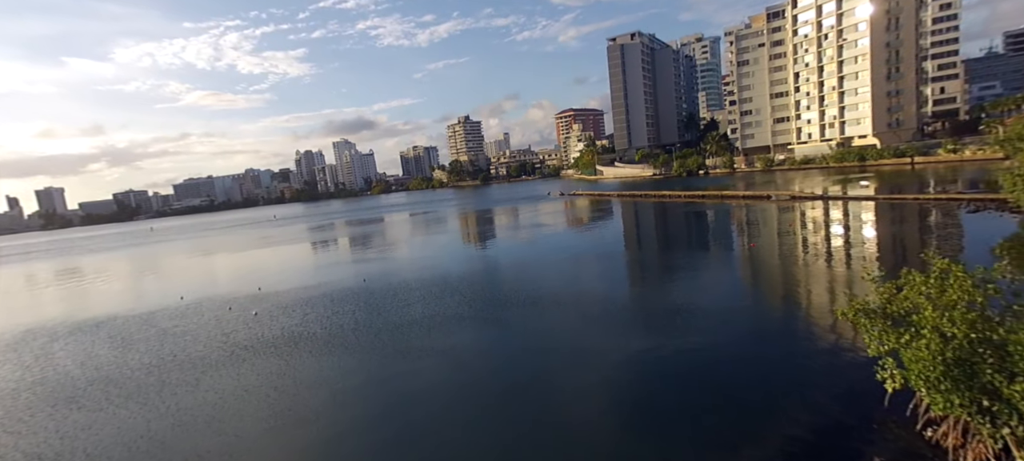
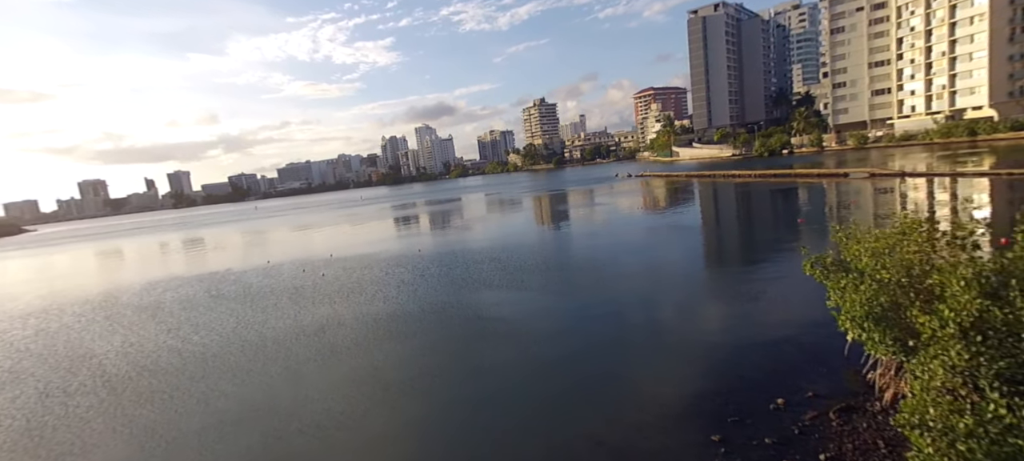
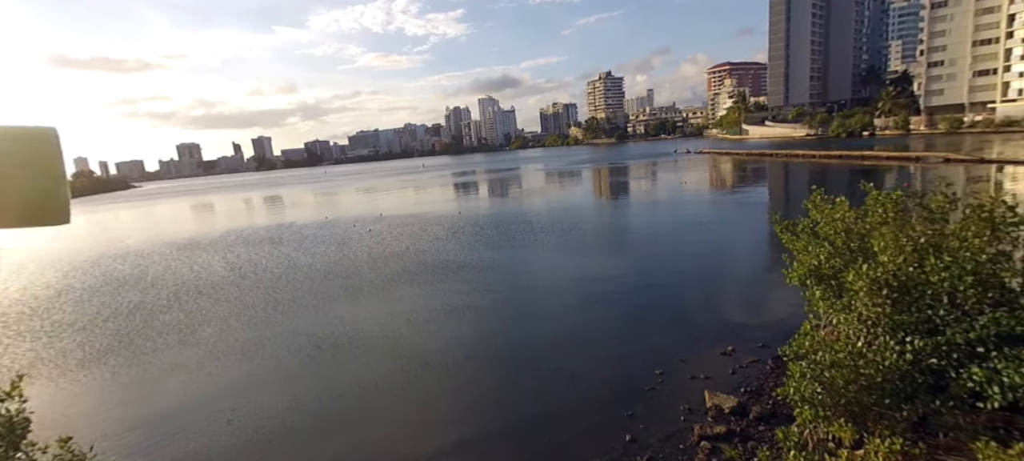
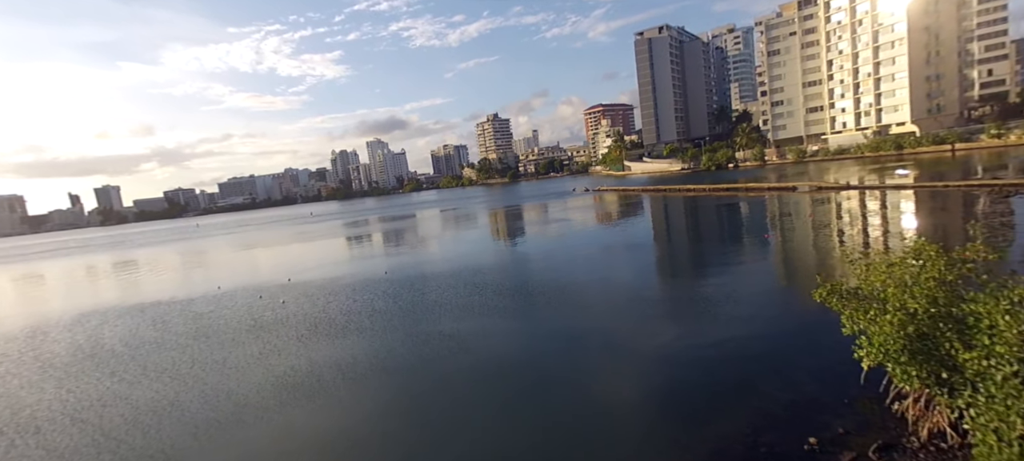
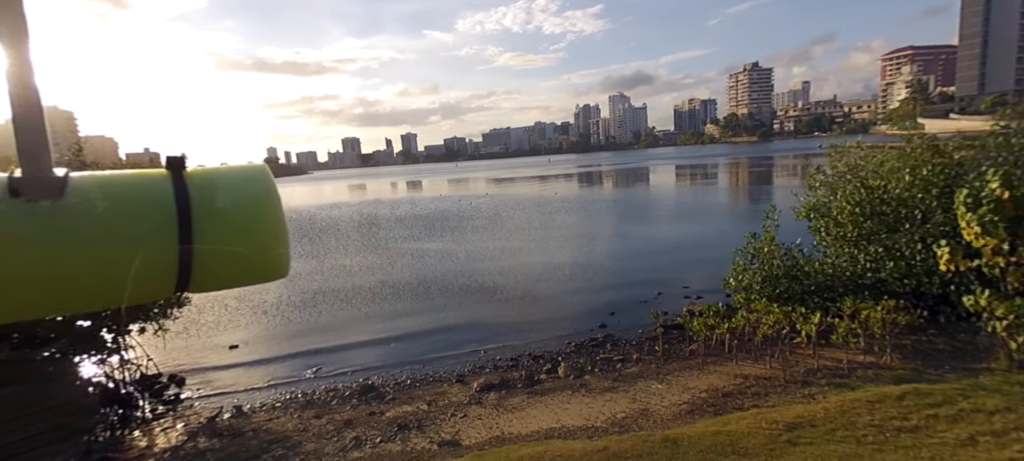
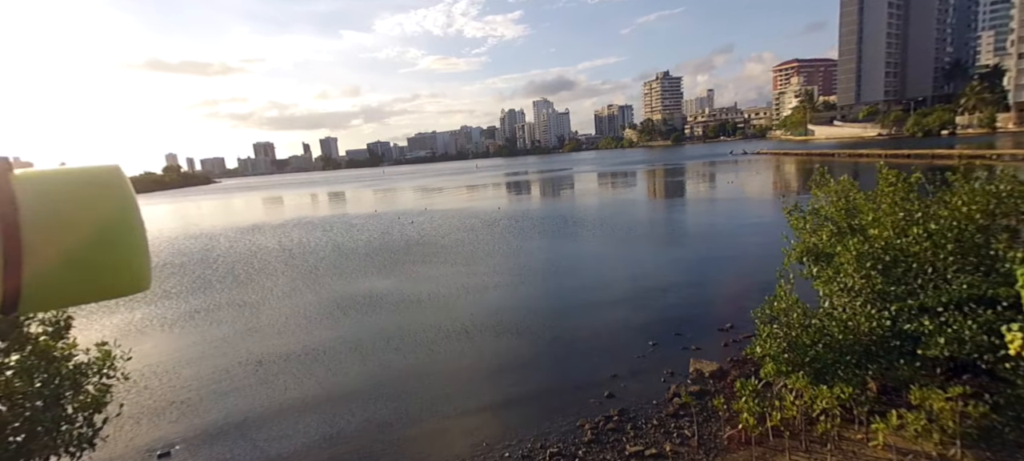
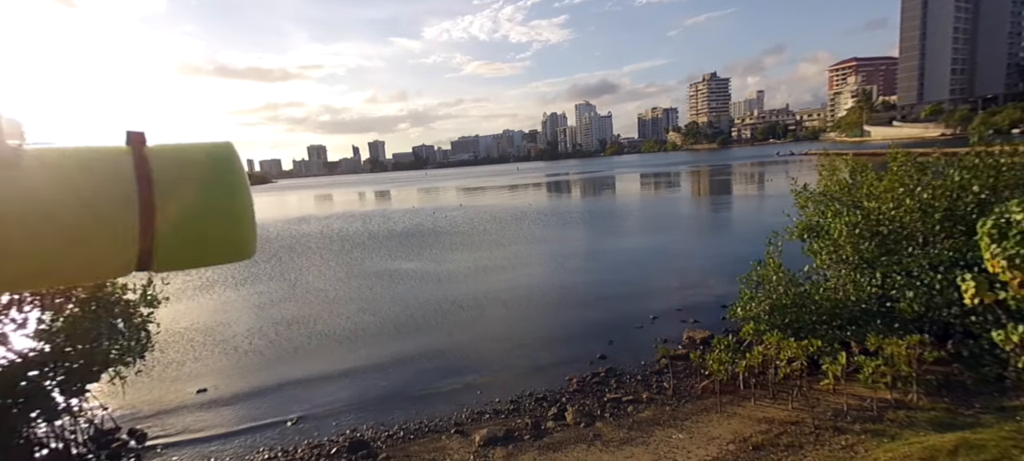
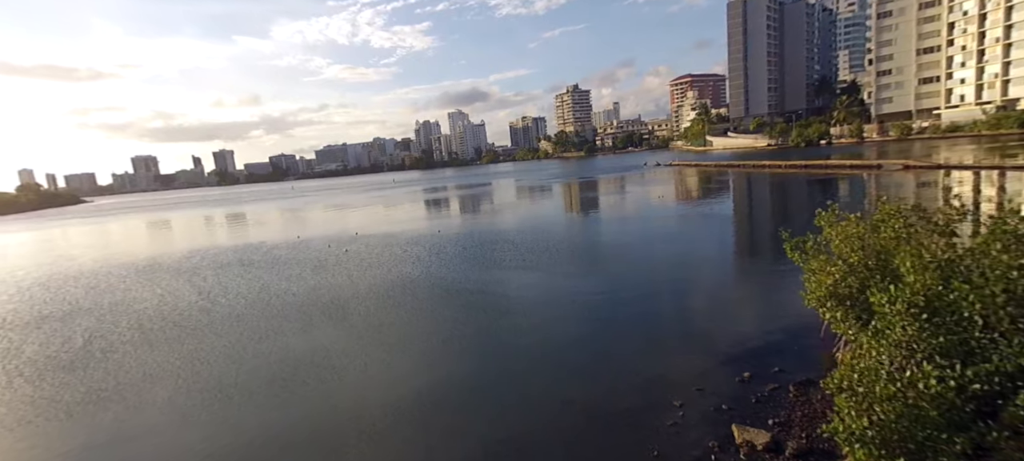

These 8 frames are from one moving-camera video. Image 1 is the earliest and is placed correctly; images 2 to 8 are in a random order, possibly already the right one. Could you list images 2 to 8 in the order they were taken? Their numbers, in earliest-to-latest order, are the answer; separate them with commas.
4, 2, 8, 3, 6, 7, 5
